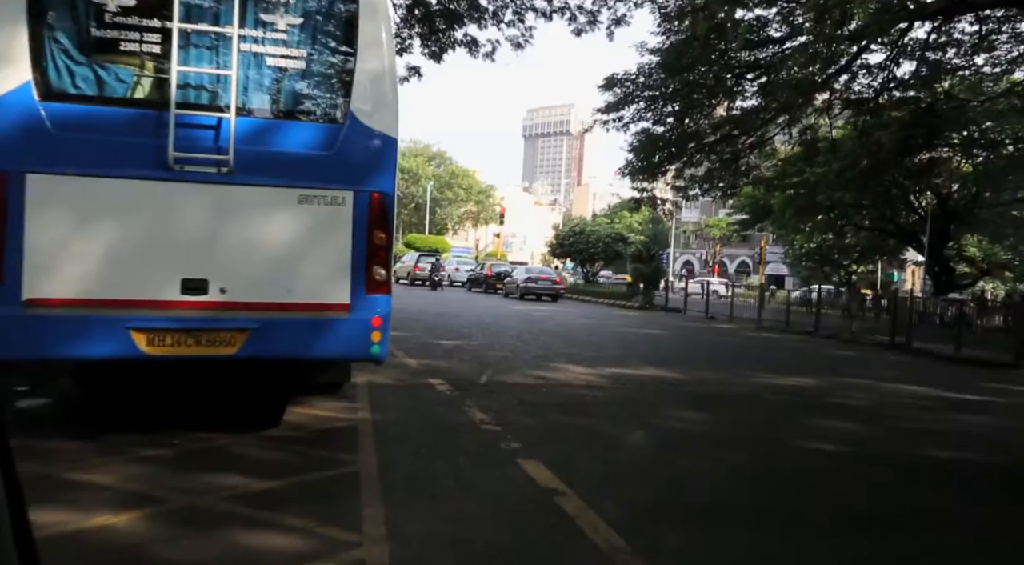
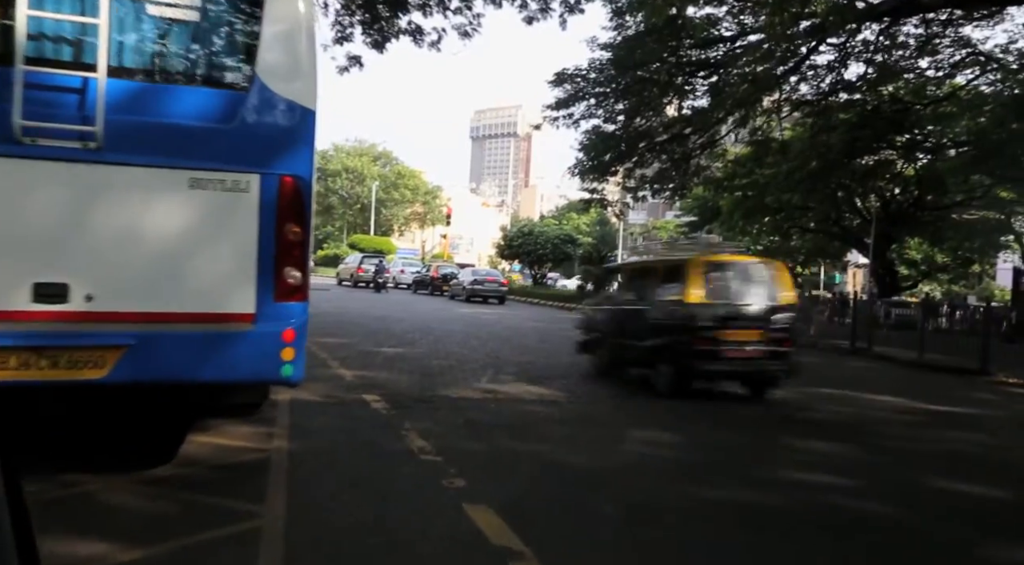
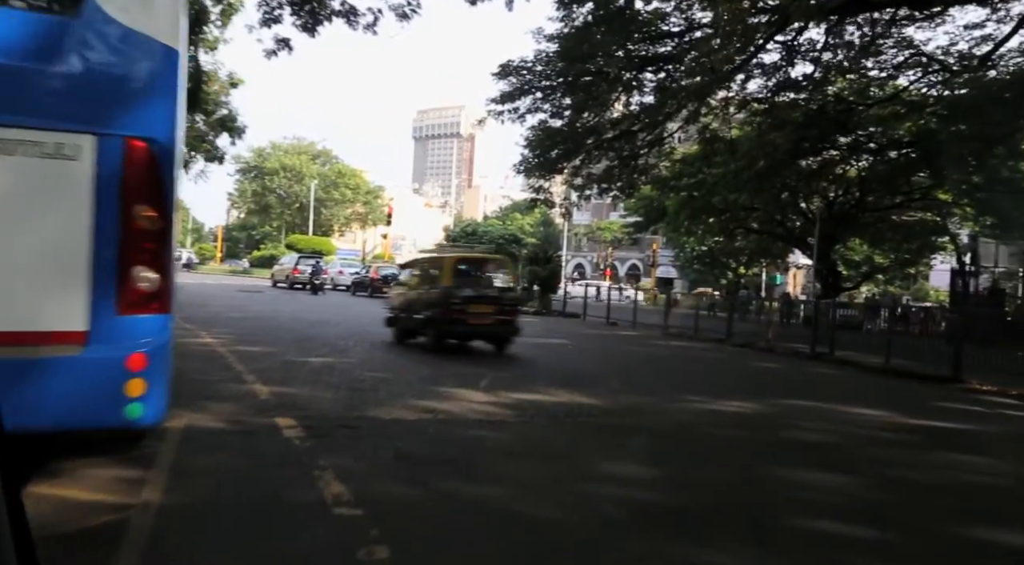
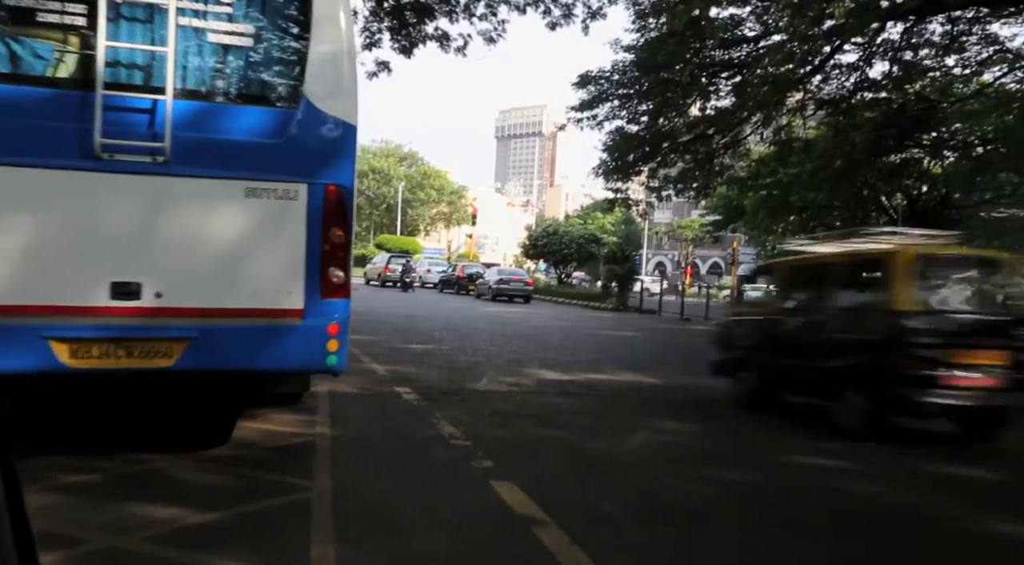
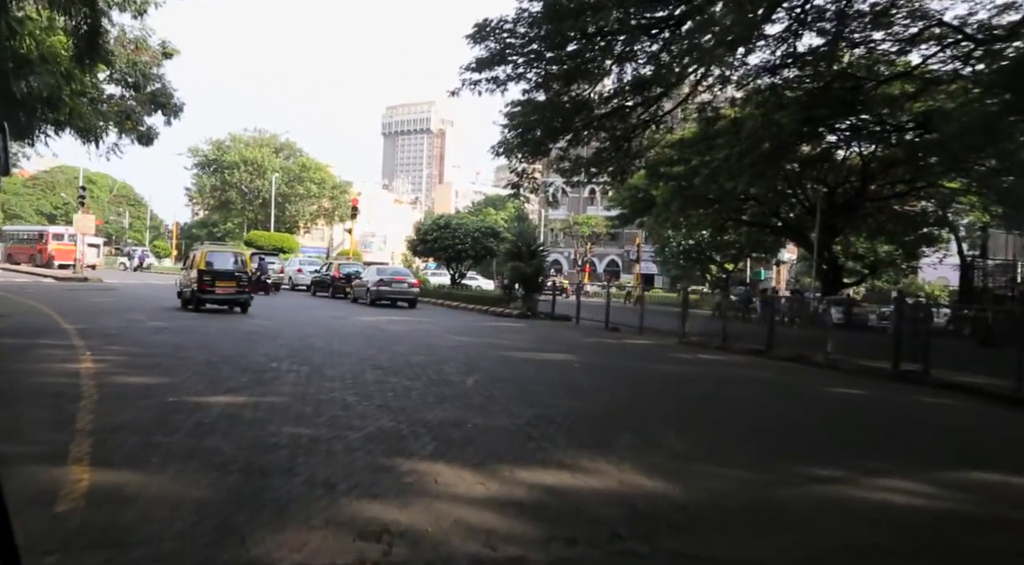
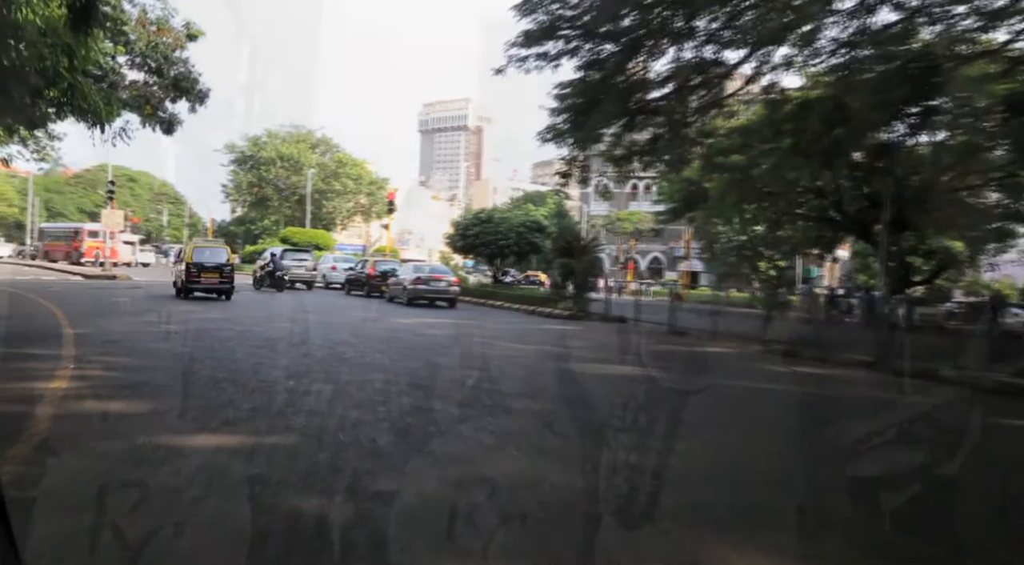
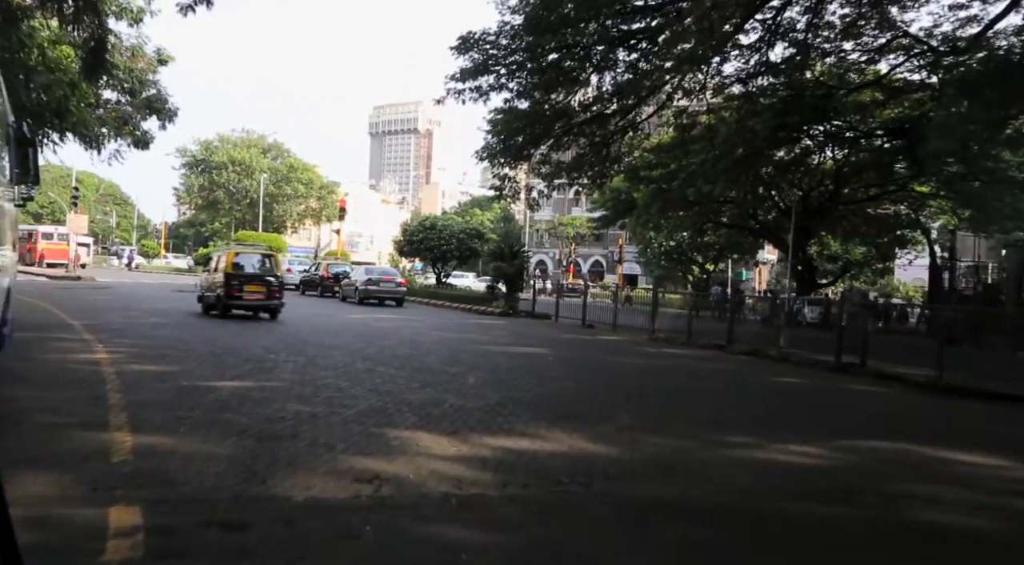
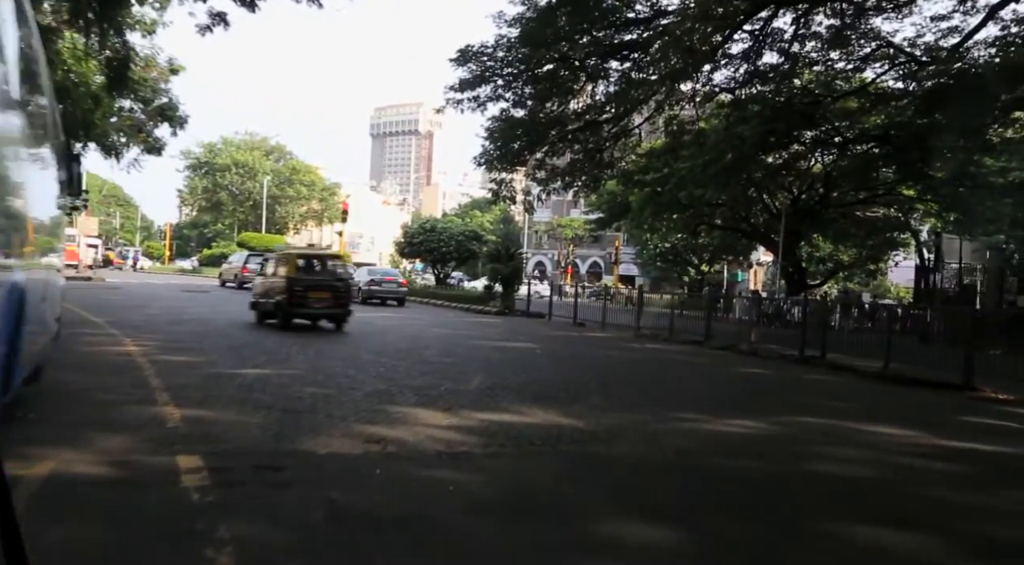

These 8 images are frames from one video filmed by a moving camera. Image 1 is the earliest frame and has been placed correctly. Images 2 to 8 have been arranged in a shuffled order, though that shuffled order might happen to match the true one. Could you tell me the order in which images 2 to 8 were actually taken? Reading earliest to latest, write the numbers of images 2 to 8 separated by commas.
4, 2, 3, 8, 7, 5, 6
